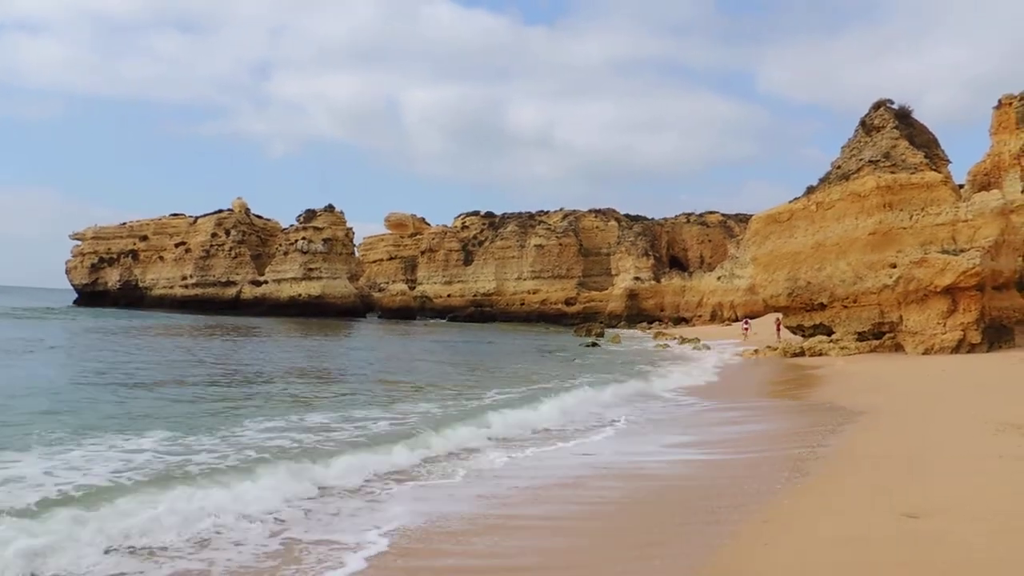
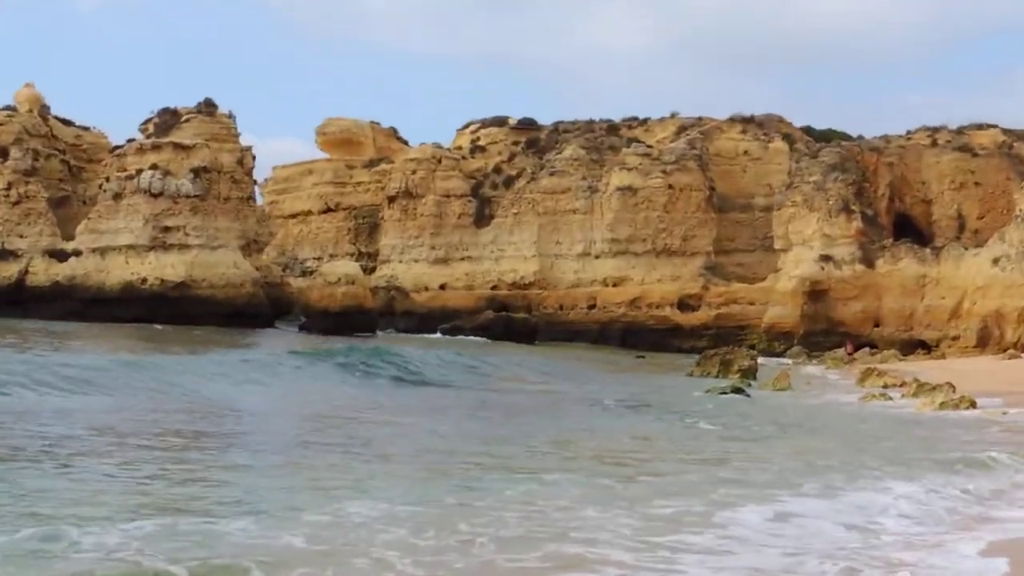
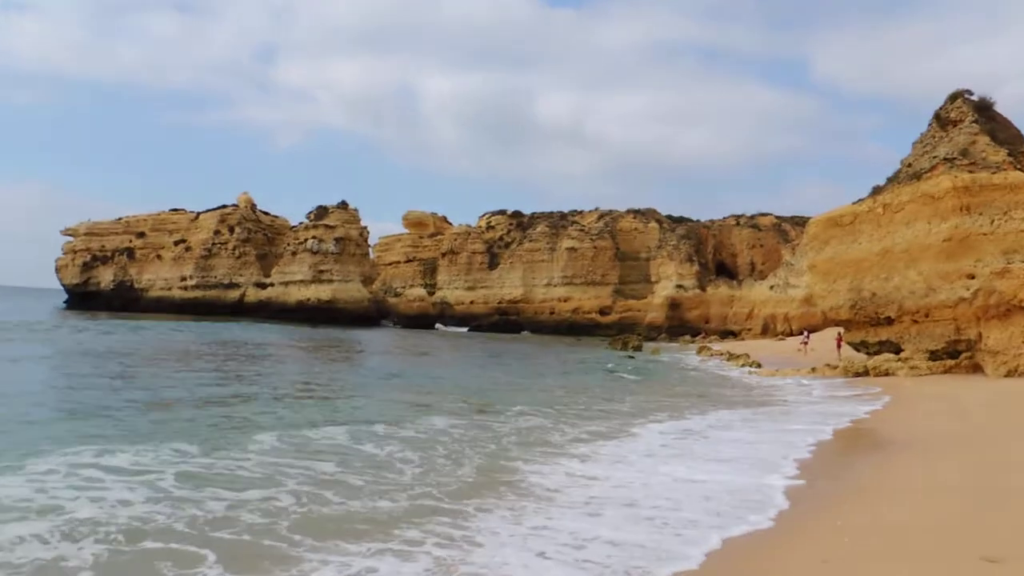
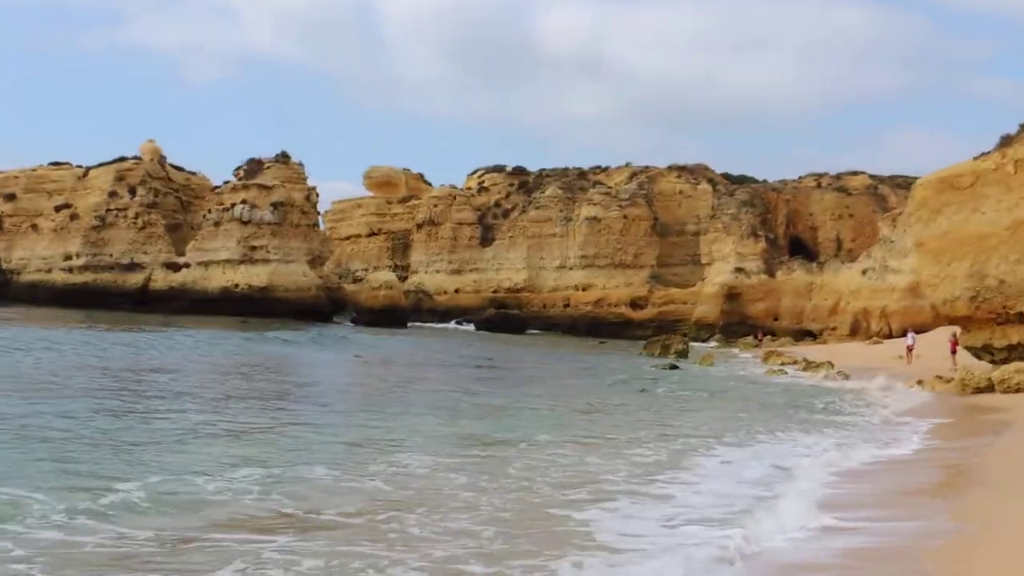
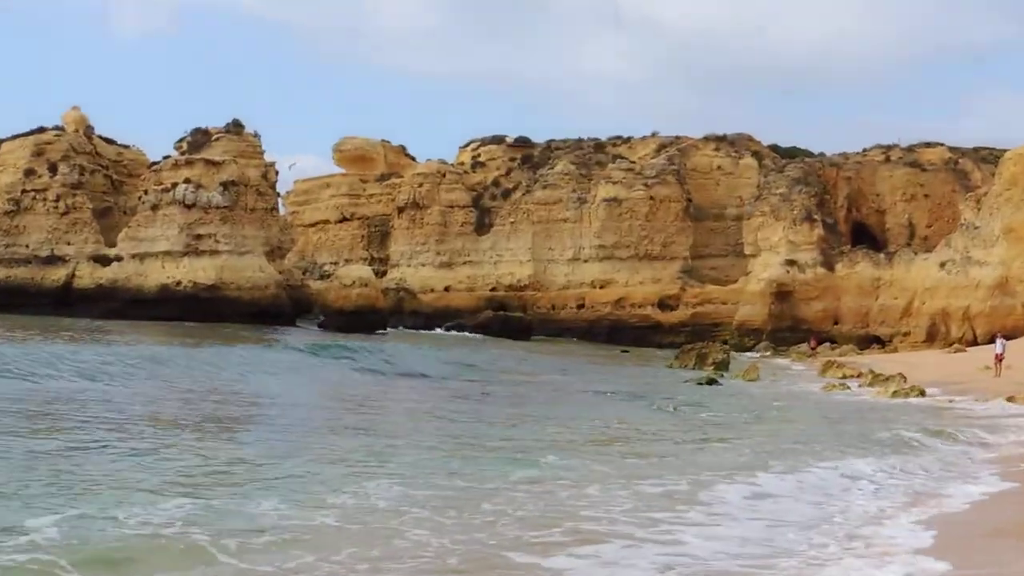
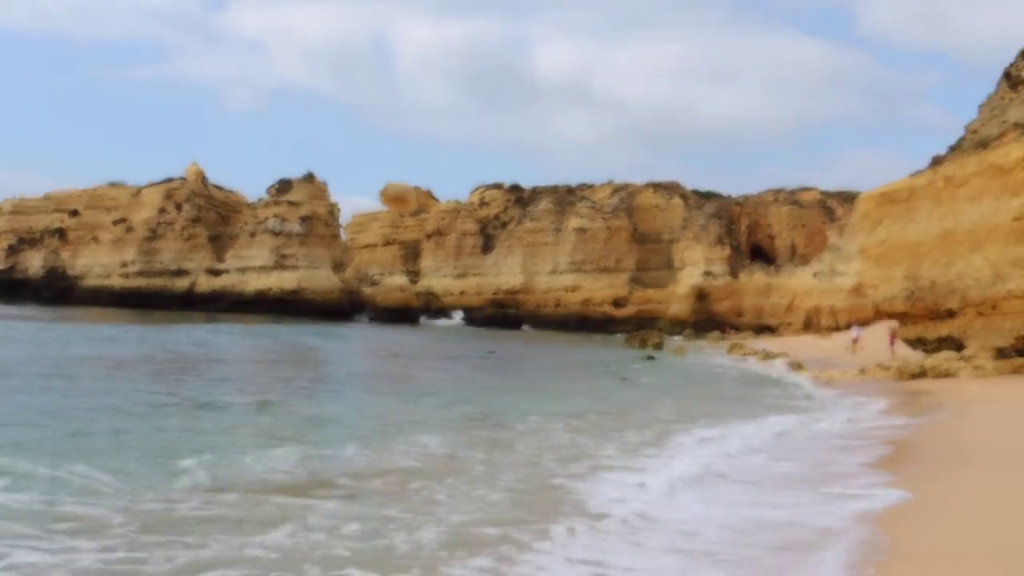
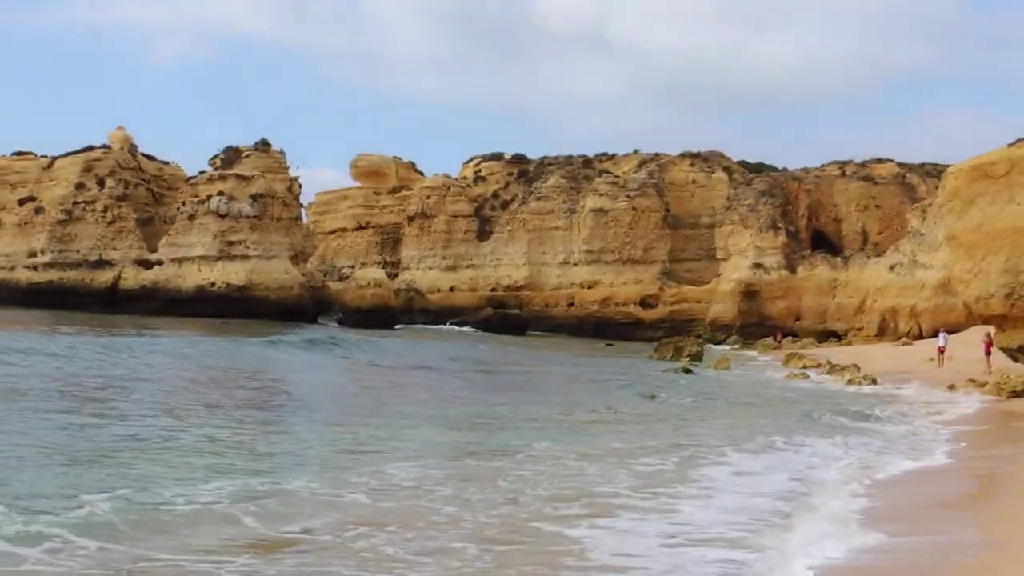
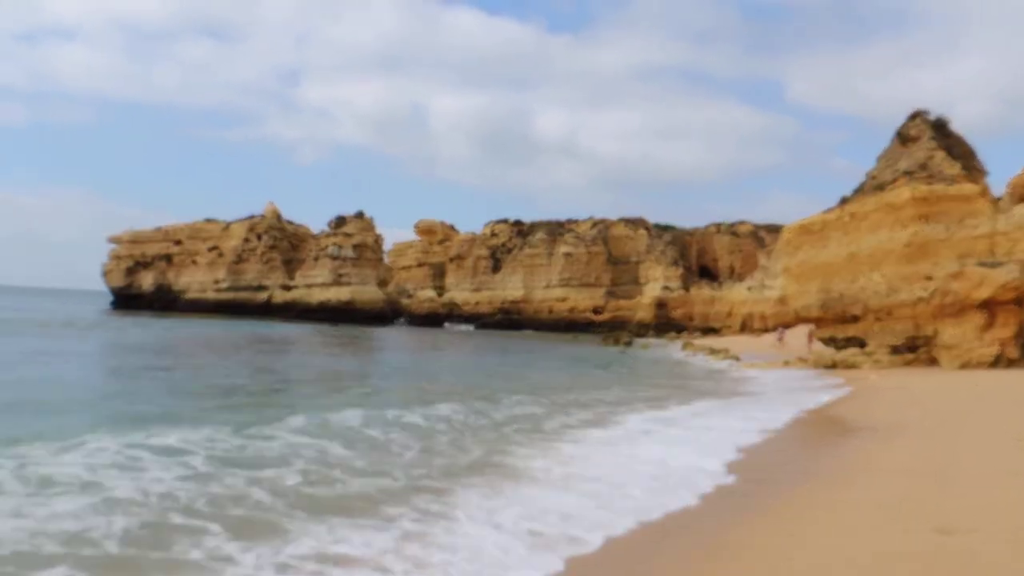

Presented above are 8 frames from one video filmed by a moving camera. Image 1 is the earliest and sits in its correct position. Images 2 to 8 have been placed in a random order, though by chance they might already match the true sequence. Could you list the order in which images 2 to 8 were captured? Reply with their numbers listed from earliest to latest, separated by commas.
8, 3, 6, 4, 7, 5, 2
